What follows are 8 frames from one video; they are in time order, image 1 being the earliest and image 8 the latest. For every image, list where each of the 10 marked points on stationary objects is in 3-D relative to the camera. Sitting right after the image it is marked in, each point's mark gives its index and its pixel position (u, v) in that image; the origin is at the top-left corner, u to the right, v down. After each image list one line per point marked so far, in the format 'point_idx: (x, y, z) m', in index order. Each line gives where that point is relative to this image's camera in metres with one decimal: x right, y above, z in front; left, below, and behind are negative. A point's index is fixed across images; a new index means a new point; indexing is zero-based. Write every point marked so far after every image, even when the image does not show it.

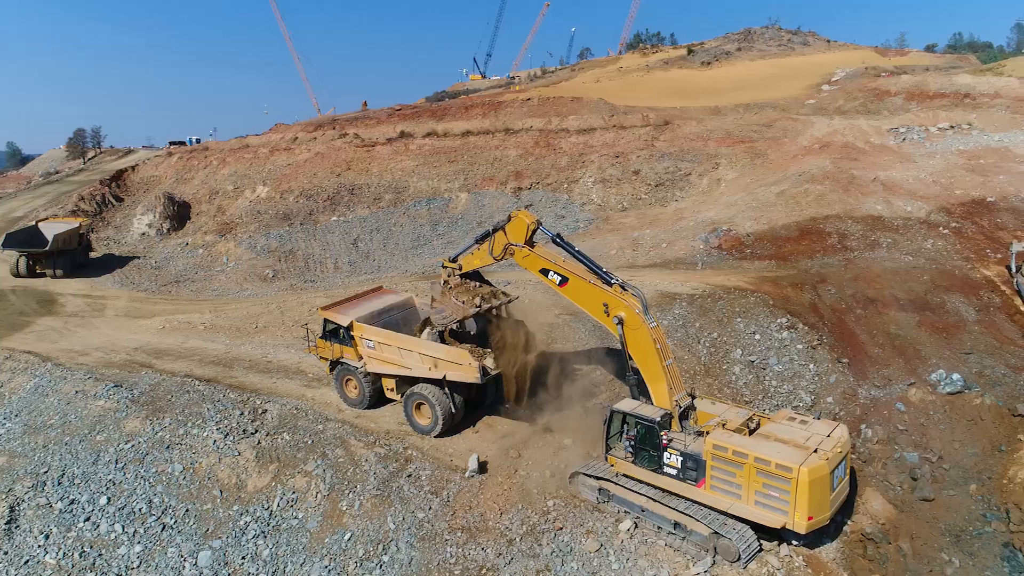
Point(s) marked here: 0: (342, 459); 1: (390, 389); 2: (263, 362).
0: (-2.3, -2.3, +9.8) m
1: (-1.9, -1.5, +10.8) m
2: (-4.8, -1.5, +13.8) m
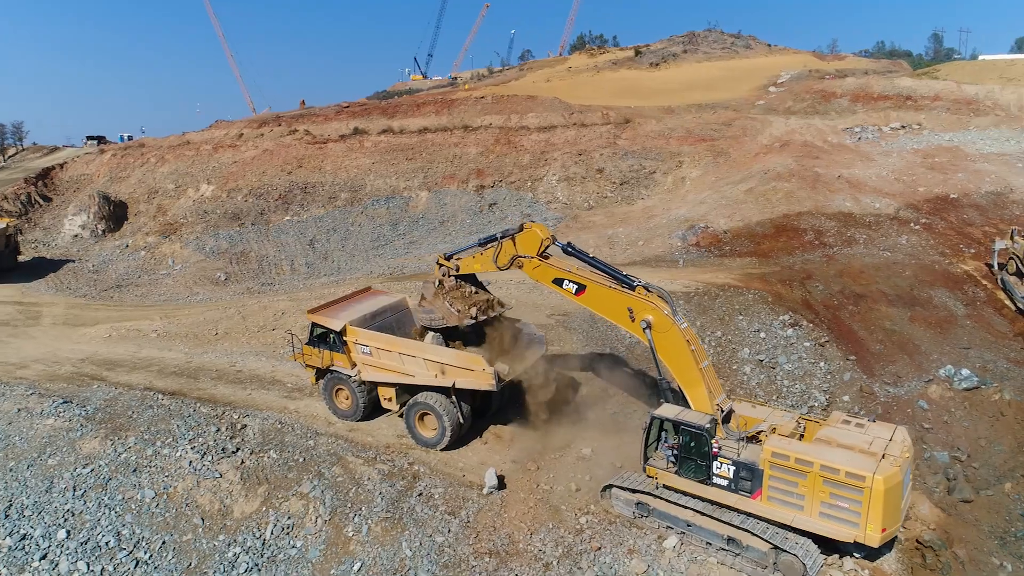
0: (-2.1, -2.3, +8.8) m
1: (-1.7, -1.5, +9.9) m
2: (-4.9, -1.5, +12.7) m
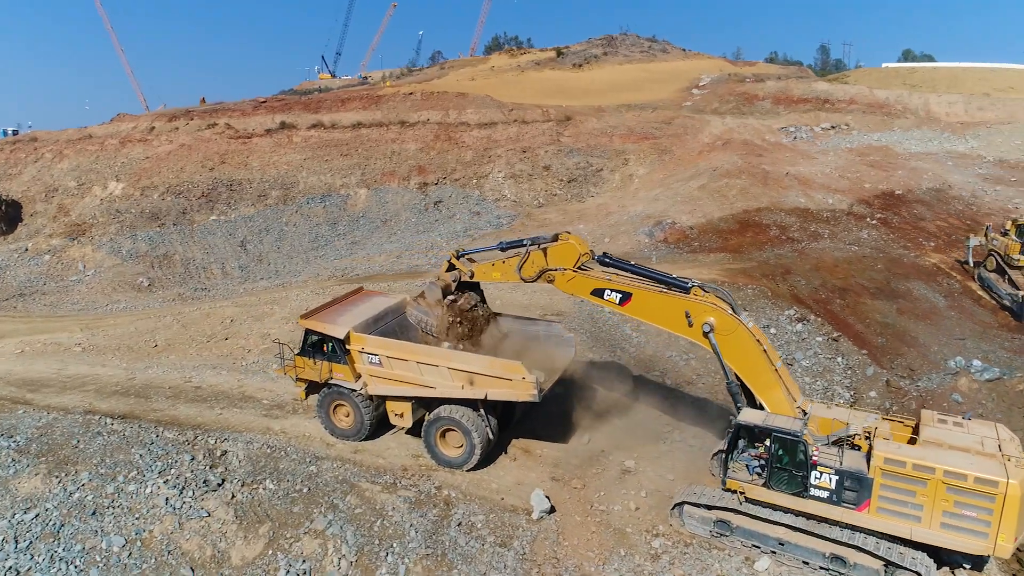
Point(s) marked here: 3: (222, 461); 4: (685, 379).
0: (-1.6, -2.3, +7.5) m
1: (-1.4, -1.5, +8.7) m
2: (-4.9, -1.6, +11.0) m
3: (-3.5, -2.1, +8.5) m
4: (+2.6, -1.3, +10.6) m
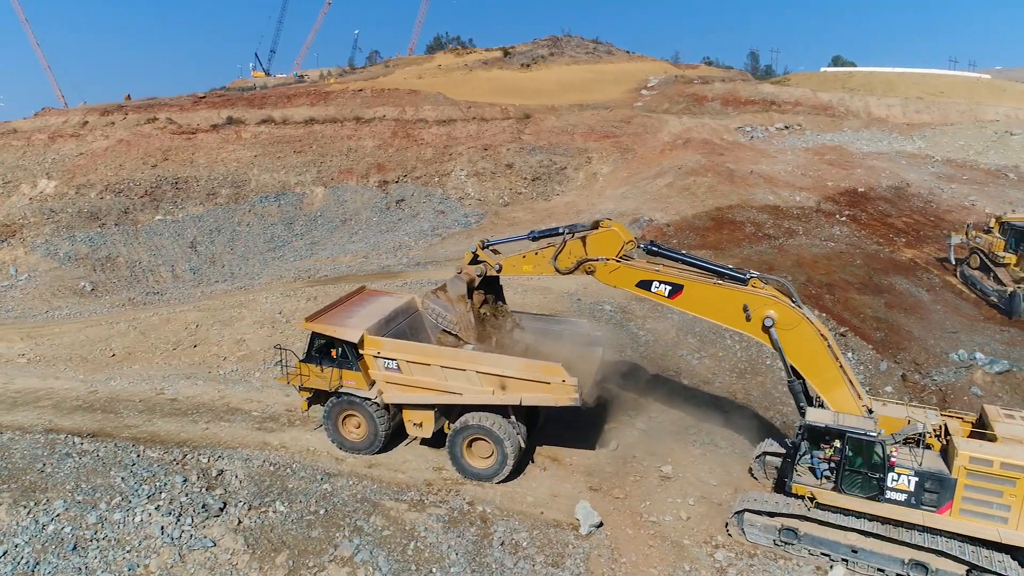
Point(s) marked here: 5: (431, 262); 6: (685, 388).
0: (-1.2, -2.3, +6.8) m
1: (-1.1, -1.5, +7.9) m
2: (-4.8, -1.6, +9.9) m
3: (-3.1, -2.1, +7.6) m
4: (+2.7, -1.3, +10.2) m
5: (-2.0, +0.7, +17.9) m
6: (+2.4, -1.4, +10.0) m
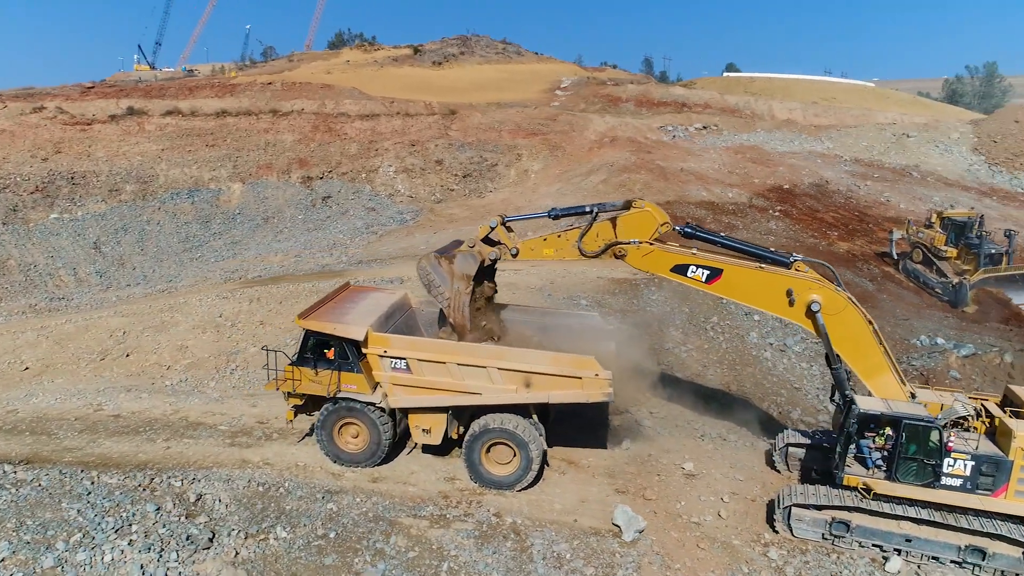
0: (-0.8, -2.2, +6.0) m
1: (-0.9, -1.4, +7.2) m
2: (-4.8, -1.6, +8.6) m
3: (-2.9, -2.0, +6.6) m
4: (+2.5, -1.2, +10.0) m
5: (-3.3, +0.7, +16.9) m
6: (+2.3, -1.3, +9.7) m
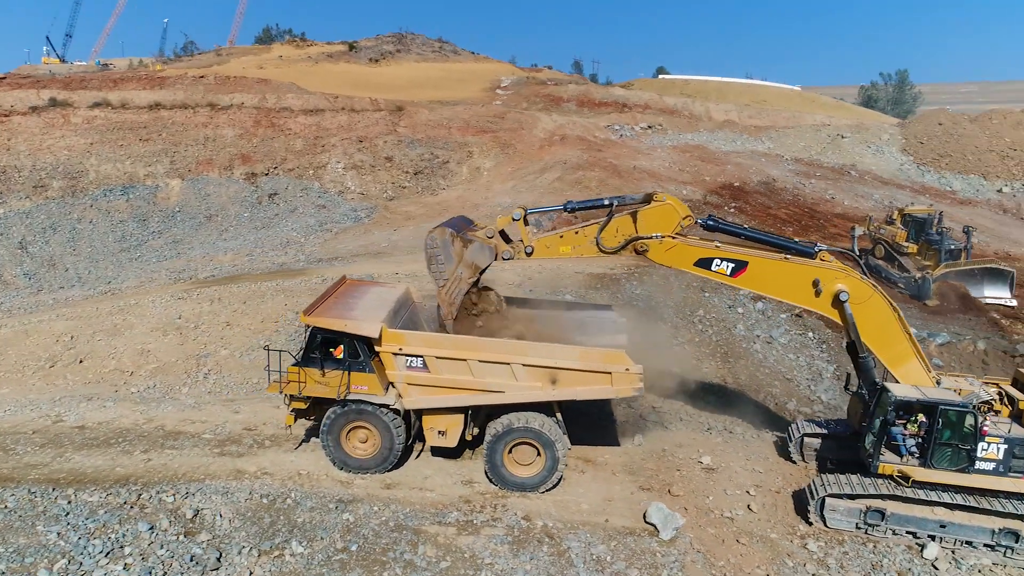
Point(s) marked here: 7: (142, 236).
0: (-0.5, -2.2, +5.6) m
1: (-0.7, -1.4, +6.8) m
2: (-4.7, -1.6, +7.8) m
3: (-2.6, -2.0, +6.0) m
4: (+2.4, -1.1, +9.9) m
5: (-4.0, +0.7, +16.2) m
6: (+2.2, -1.2, +9.6) m
7: (-10.1, +1.5, +19.7) m
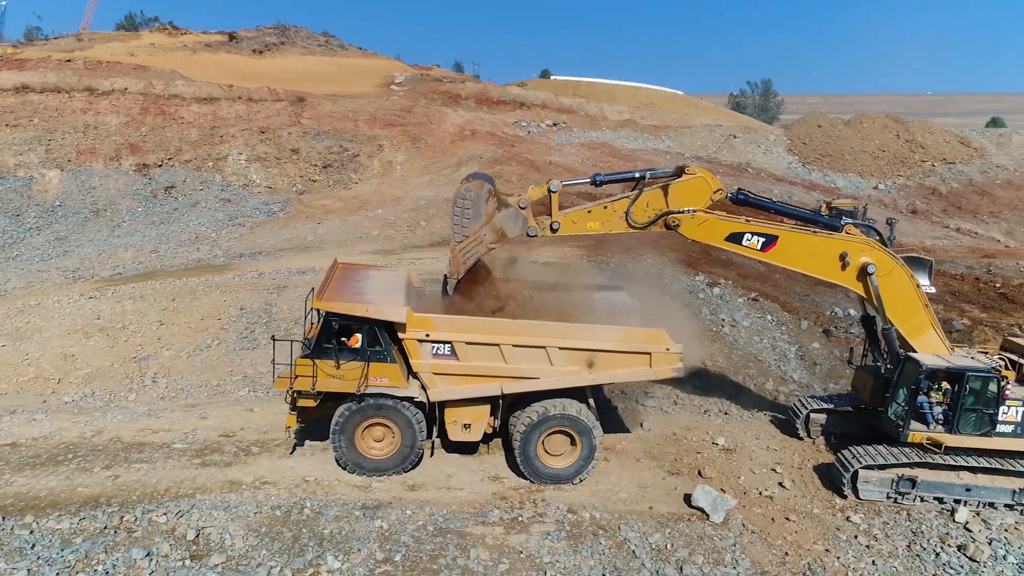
0: (0.0, -2.0, +5.1) m
1: (-0.4, -1.2, +6.2) m
2: (-4.6, -1.5, +6.6) m
3: (-2.2, -1.8, +5.1) m
4: (+2.1, -0.8, +9.8) m
5: (-5.3, +0.8, +15.0) m
6: (+2.0, -1.0, +9.5) m
7: (-12.0, +1.4, +17.4) m
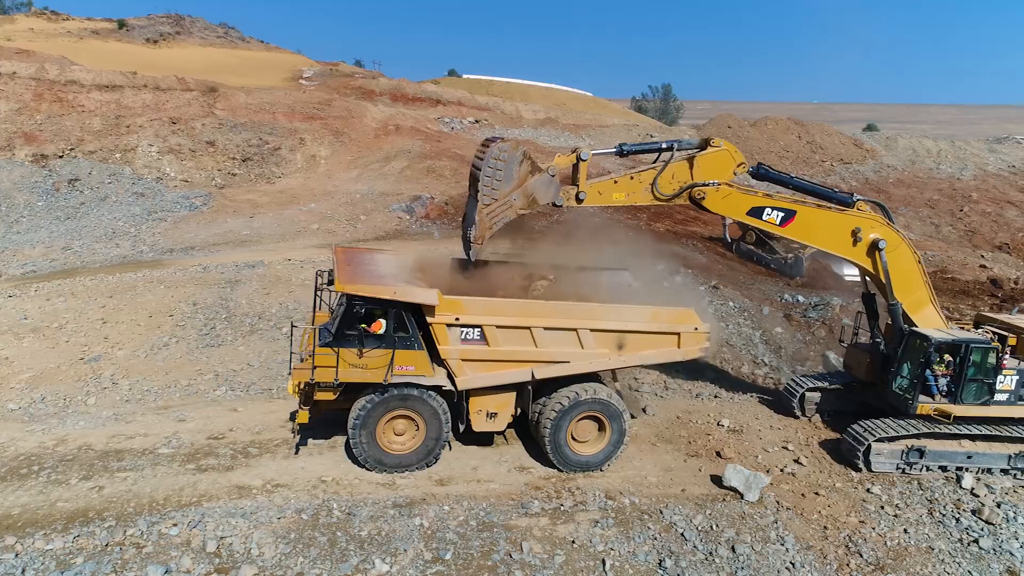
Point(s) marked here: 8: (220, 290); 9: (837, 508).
0: (+0.3, -1.8, +4.8) m
1: (-0.2, -1.0, +5.9) m
2: (-4.4, -1.4, +5.7) m
3: (-1.8, -1.7, +4.5) m
4: (+1.8, -0.7, +9.8) m
5: (-6.3, +0.8, +13.9) m
6: (+1.7, -0.8, +9.5) m
7: (-13.2, +1.3, +15.4) m
8: (-4.1, 0.0, +10.1) m
9: (+2.6, -1.8, +5.8) m
